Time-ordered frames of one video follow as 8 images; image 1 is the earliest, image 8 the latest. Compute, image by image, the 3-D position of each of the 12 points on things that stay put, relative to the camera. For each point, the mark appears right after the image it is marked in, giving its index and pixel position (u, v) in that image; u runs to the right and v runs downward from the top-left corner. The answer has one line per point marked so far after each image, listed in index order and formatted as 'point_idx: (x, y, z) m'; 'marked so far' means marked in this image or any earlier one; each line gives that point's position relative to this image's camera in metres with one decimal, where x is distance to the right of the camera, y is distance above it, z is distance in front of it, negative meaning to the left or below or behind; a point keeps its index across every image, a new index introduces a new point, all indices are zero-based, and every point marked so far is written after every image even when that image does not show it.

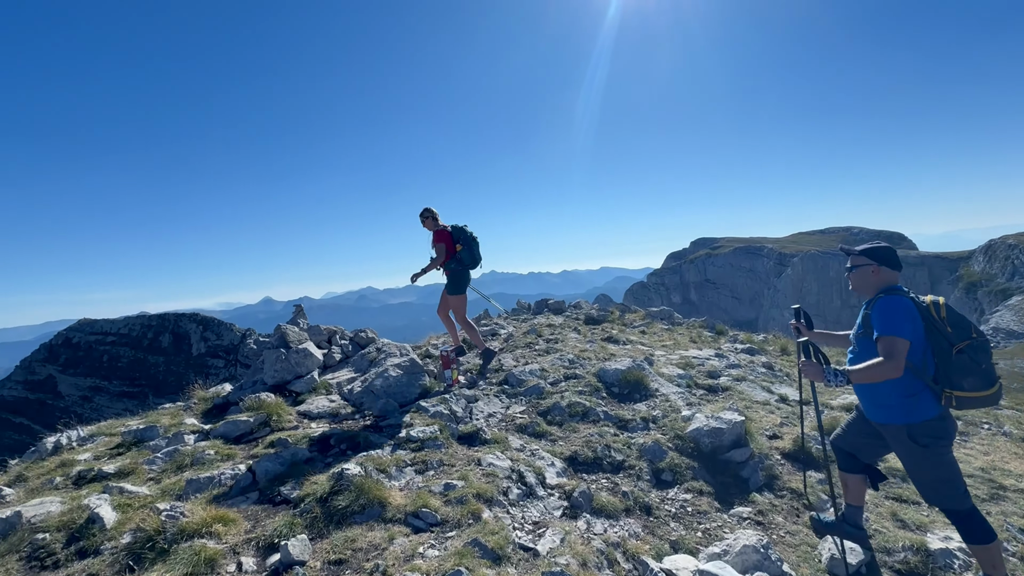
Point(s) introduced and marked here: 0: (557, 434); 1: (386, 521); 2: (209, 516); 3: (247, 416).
0: (+0.9, -2.8, +8.9) m
1: (-1.6, -3.0, +6.0) m
2: (-3.8, -2.8, +5.8) m
3: (-5.3, -2.6, +9.2) m
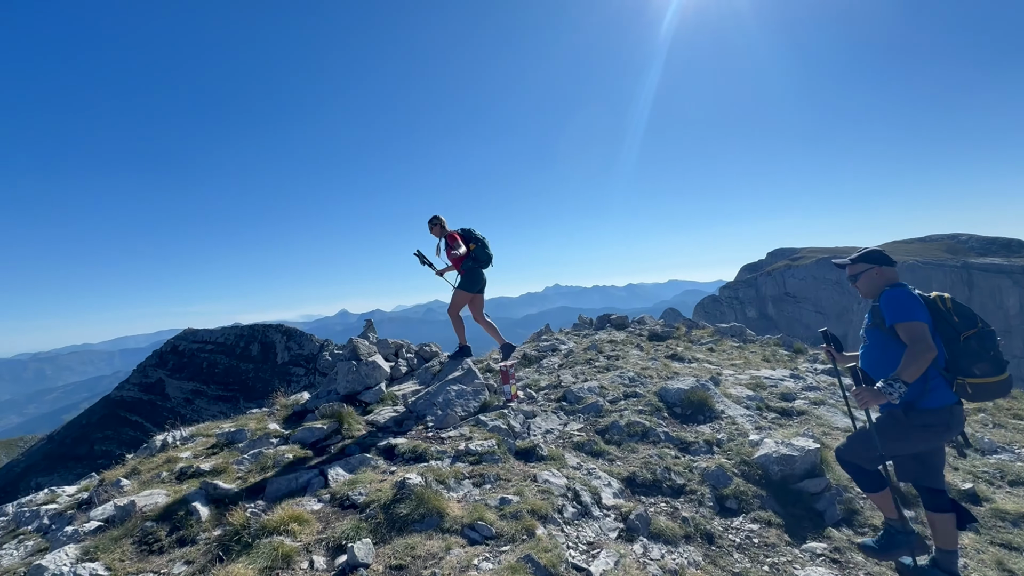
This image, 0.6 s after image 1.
0: (+1.9, -3.1, +8.8) m
1: (-0.9, -3.2, +6.2) m
2: (-3.1, -3.1, +6.3) m
3: (-4.1, -2.9, +9.9) m
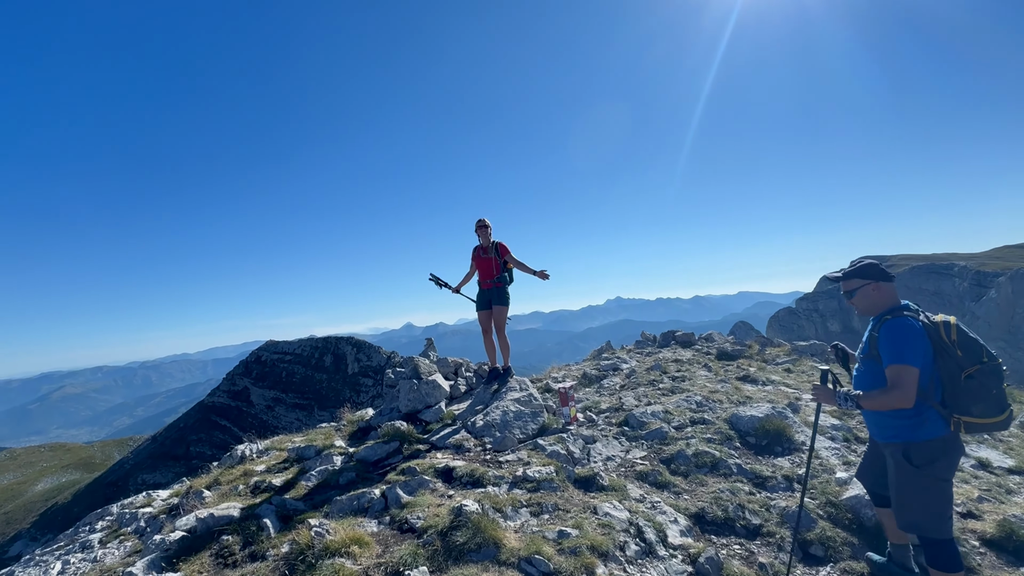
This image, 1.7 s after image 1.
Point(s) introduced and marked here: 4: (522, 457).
0: (+3.0, -3.5, +8.2) m
1: (-0.1, -3.6, +6.0) m
2: (-2.3, -3.5, +6.5) m
3: (-2.8, -3.4, +10.2) m
4: (+0.2, -3.3, +9.1) m
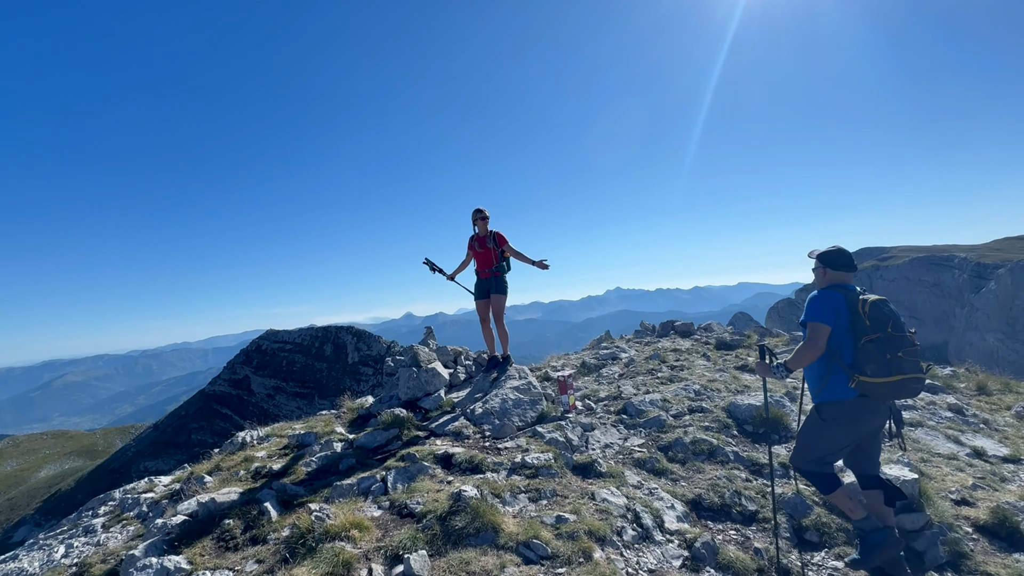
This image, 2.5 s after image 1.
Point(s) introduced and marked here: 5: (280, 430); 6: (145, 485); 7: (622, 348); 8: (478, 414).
0: (+3.0, -3.3, +8.3) m
1: (-0.2, -3.4, +6.1) m
2: (-2.3, -3.3, +6.5) m
3: (-2.9, -3.1, +10.2) m
4: (+0.2, -3.1, +9.2) m
5: (-6.0, -3.7, +12.0) m
6: (-9.7, -5.2, +12.3) m
7: (+4.4, -2.4, +18.5) m
8: (-0.8, -2.9, +10.7) m
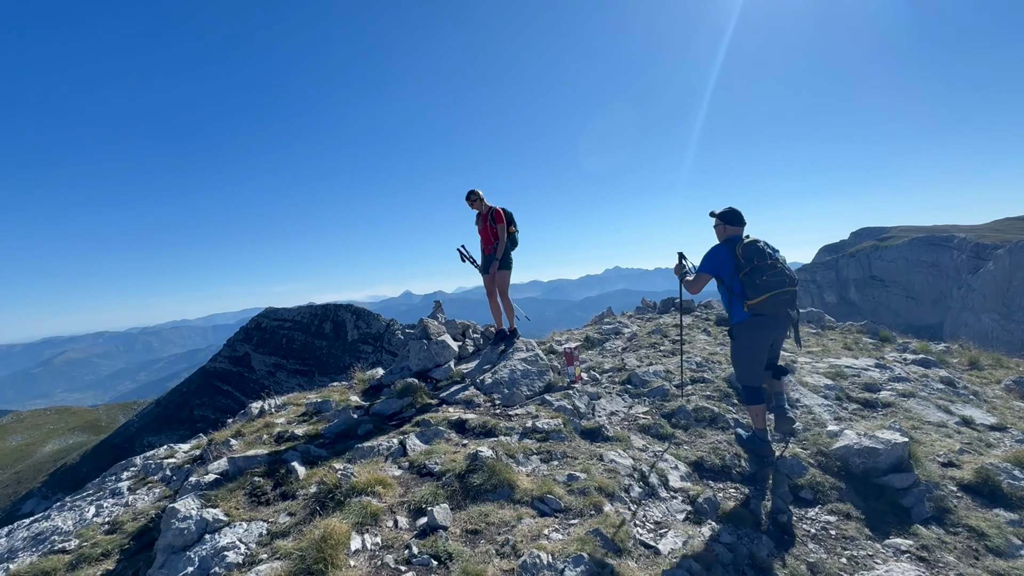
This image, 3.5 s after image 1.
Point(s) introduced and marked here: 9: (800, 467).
0: (+3.2, -2.8, +8.7) m
1: (0.0, -3.0, +6.5) m
2: (-2.1, -2.9, +7.0) m
3: (-2.7, -2.5, +10.7) m
4: (+0.4, -2.5, +9.6) m
5: (-5.8, -3.0, +12.4) m
6: (-9.5, -4.5, +12.8) m
7: (+4.6, -1.4, +18.9) m
8: (-0.6, -2.3, +11.1) m
9: (+4.8, -3.0, +7.7) m
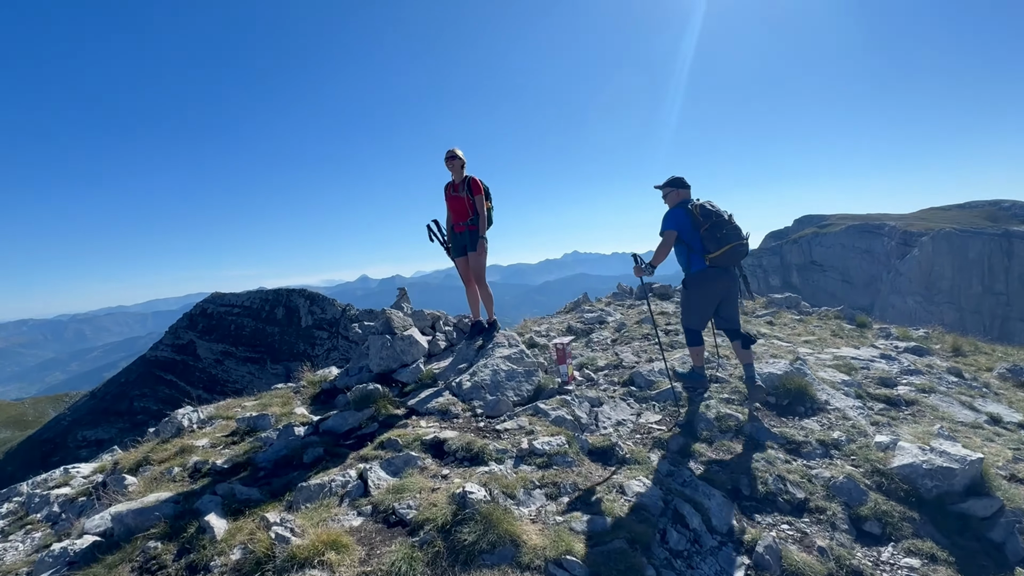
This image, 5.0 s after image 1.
0: (+3.1, -2.6, +7.2) m
1: (+0.1, -2.9, +4.8) m
2: (-2.1, -2.7, +5.0) m
3: (-2.9, -2.2, +8.6) m
4: (+0.2, -2.3, +7.8) m
5: (-6.2, -2.7, +10.1) m
6: (-9.9, -4.2, +10.2) m
7: (+3.6, -0.9, +17.4) m
8: (-0.9, -2.0, +9.3) m
9: (+4.7, -2.8, +6.3) m
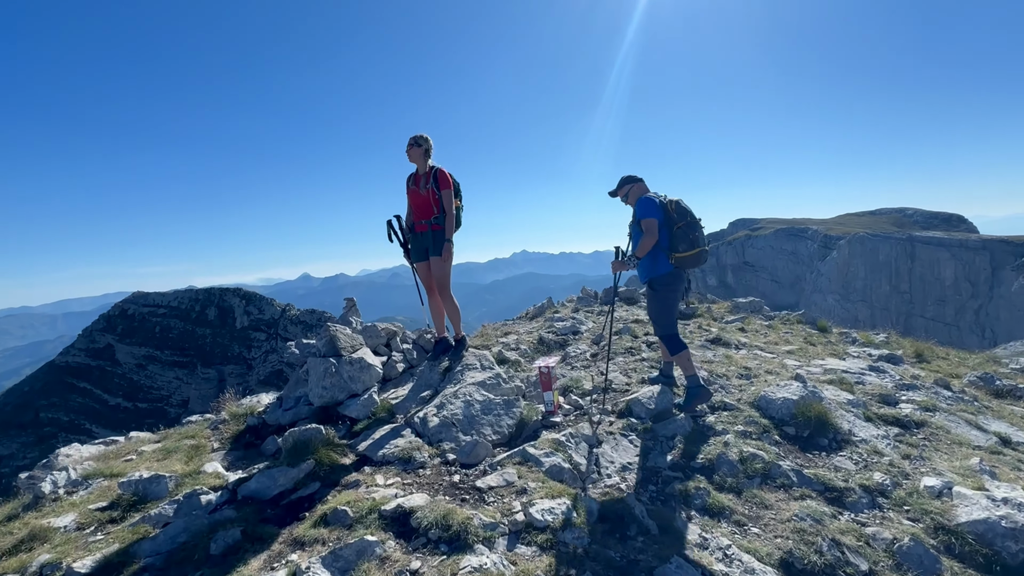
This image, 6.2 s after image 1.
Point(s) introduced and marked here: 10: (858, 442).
0: (+2.9, -2.8, +5.9) m
1: (+0.2, -3.1, +3.1) m
2: (-1.9, -2.9, +3.1) m
3: (-3.2, -2.5, +6.6) m
4: (0.0, -2.5, +6.2) m
5: (-6.6, -2.9, +7.8) m
6: (-10.3, -4.4, +7.4) m
7: (+2.3, -1.1, +16.1) m
8: (-1.3, -2.2, +7.5) m
9: (+4.7, -3.0, +5.2) m
10: (+5.5, -2.5, +7.4) m
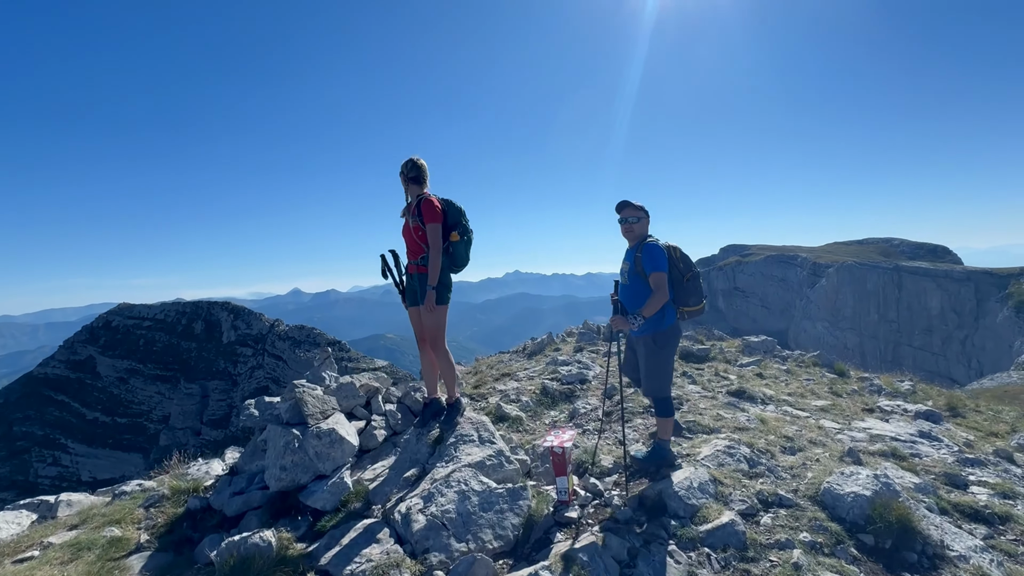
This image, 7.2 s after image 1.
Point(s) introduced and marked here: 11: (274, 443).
0: (+3.0, -3.7, +4.3) m
1: (+0.4, -3.8, +1.5) m
2: (-1.8, -3.5, +1.4) m
3: (-3.1, -3.2, +4.9) m
4: (+0.1, -3.3, +4.5) m
5: (-6.6, -3.6, +6.0) m
6: (-10.3, -5.0, +5.5) m
7: (+2.3, -2.3, +14.5) m
8: (-1.2, -3.0, +5.8) m
9: (+4.8, -3.9, +3.6) m
10: (+5.6, -3.4, +5.9) m
11: (-3.6, -2.3, +7.1) m
